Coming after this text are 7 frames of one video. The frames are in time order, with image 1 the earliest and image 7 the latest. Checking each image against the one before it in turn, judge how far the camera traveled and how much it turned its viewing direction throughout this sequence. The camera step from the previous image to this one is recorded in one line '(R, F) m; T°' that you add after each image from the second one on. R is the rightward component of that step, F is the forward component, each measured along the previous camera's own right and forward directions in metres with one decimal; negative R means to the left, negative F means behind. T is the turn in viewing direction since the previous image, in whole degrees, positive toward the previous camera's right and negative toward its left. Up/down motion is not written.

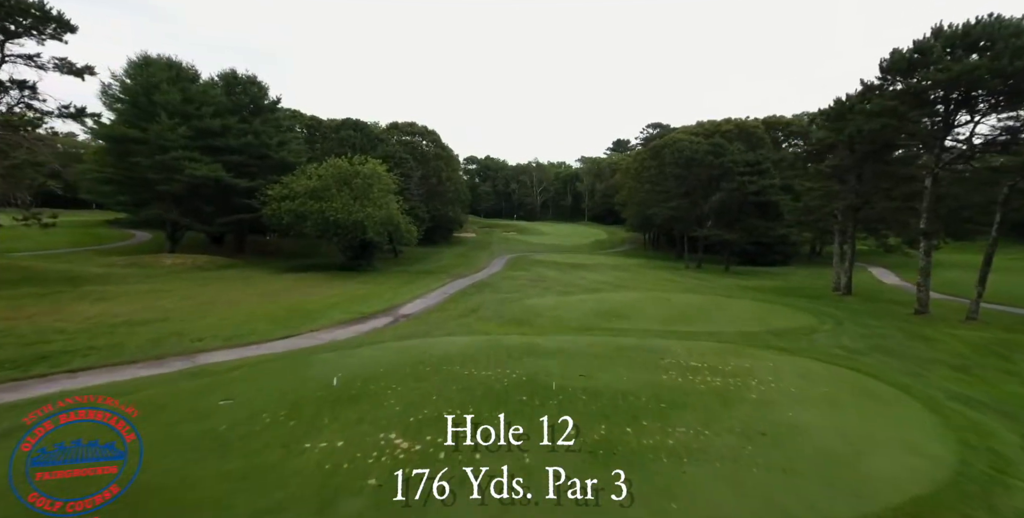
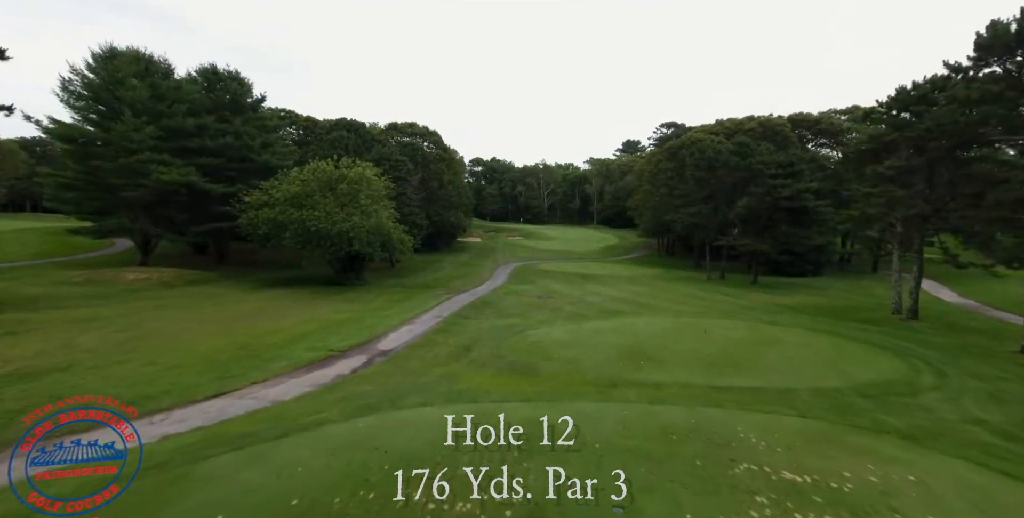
(+0.2, +3.6) m; -1°
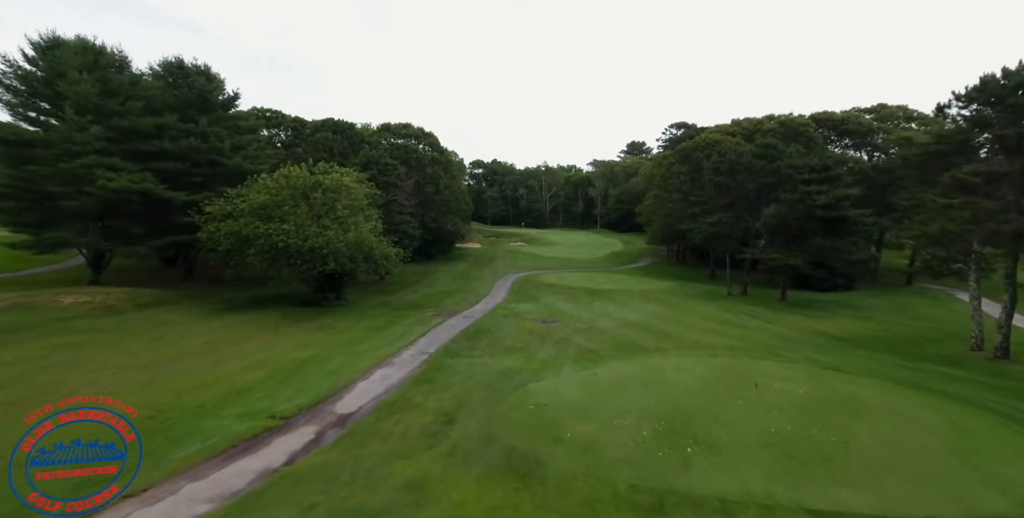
(+0.1, +3.8) m; 0°
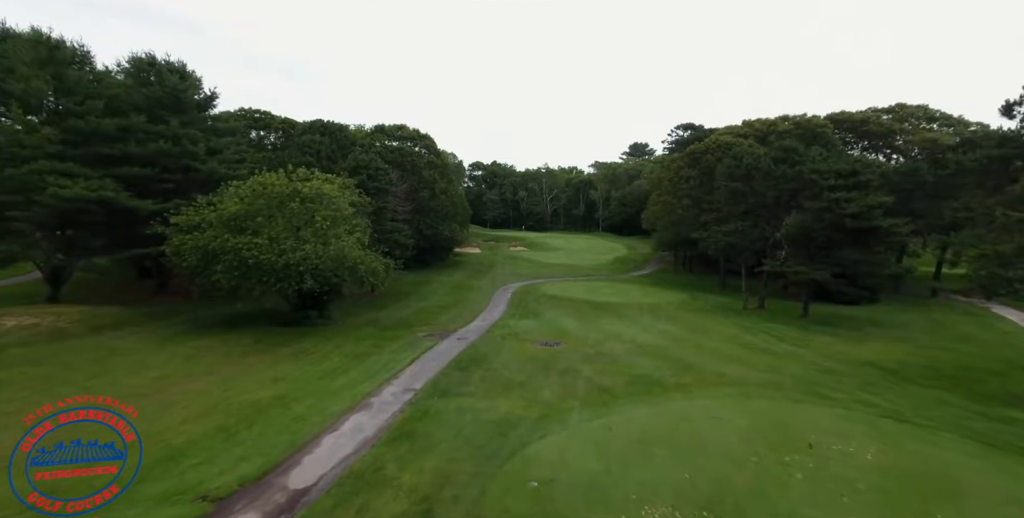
(+0.1, +2.6) m; 0°
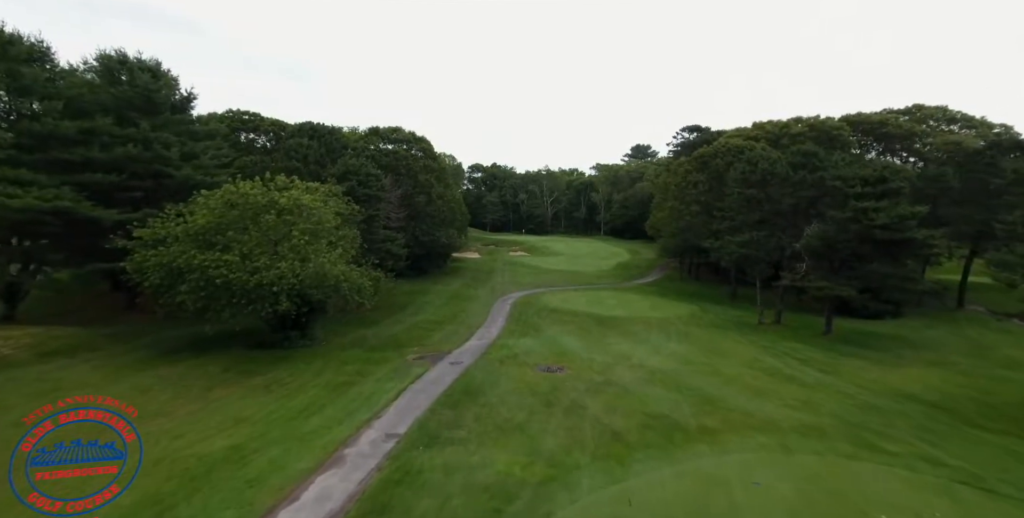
(+0.1, +2.2) m; 0°
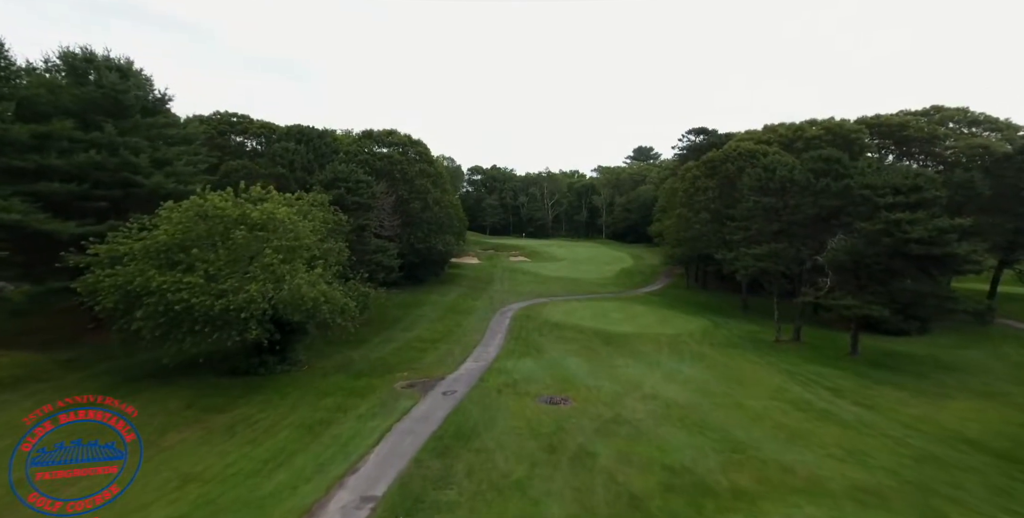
(0.0, +2.2) m; 0°
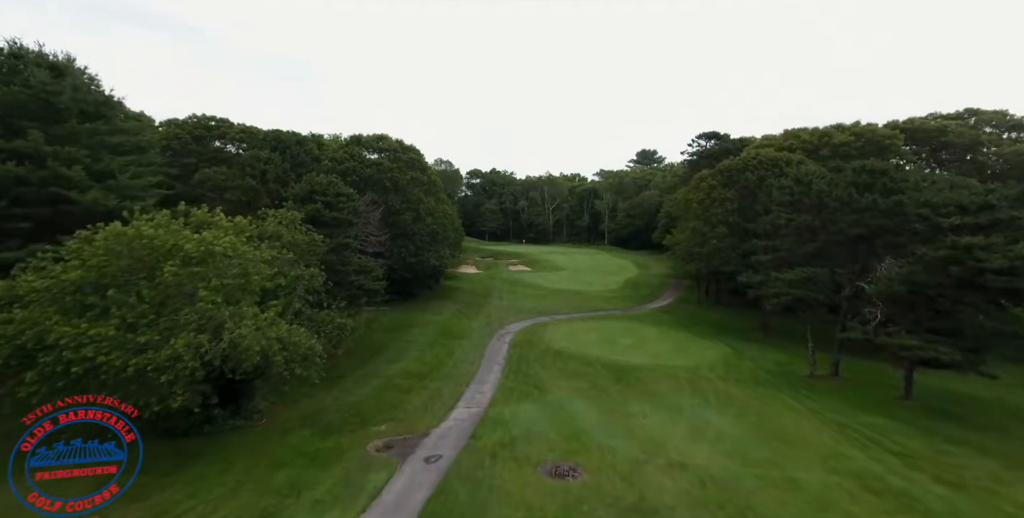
(+0.1, +3.6) m; 0°
